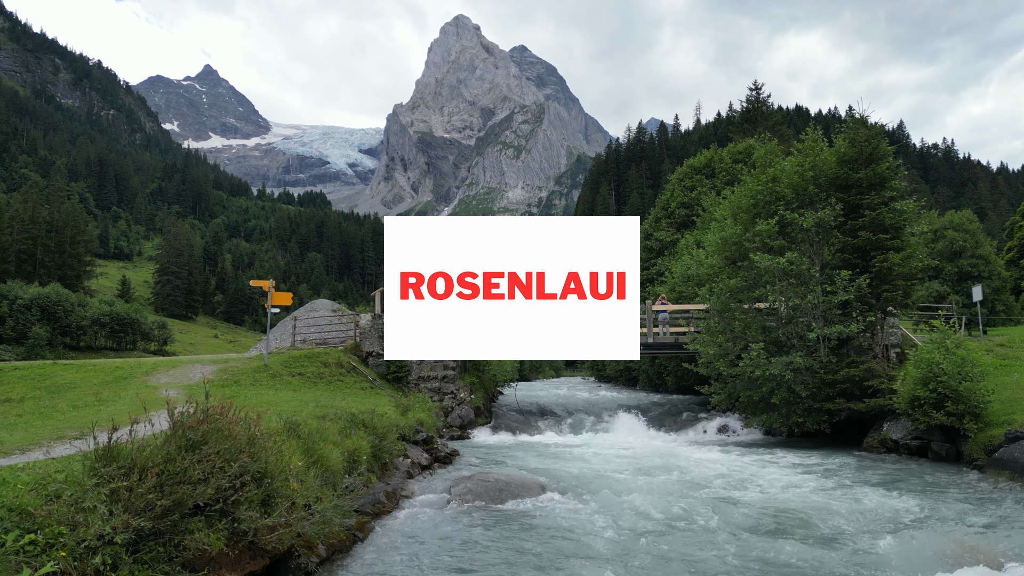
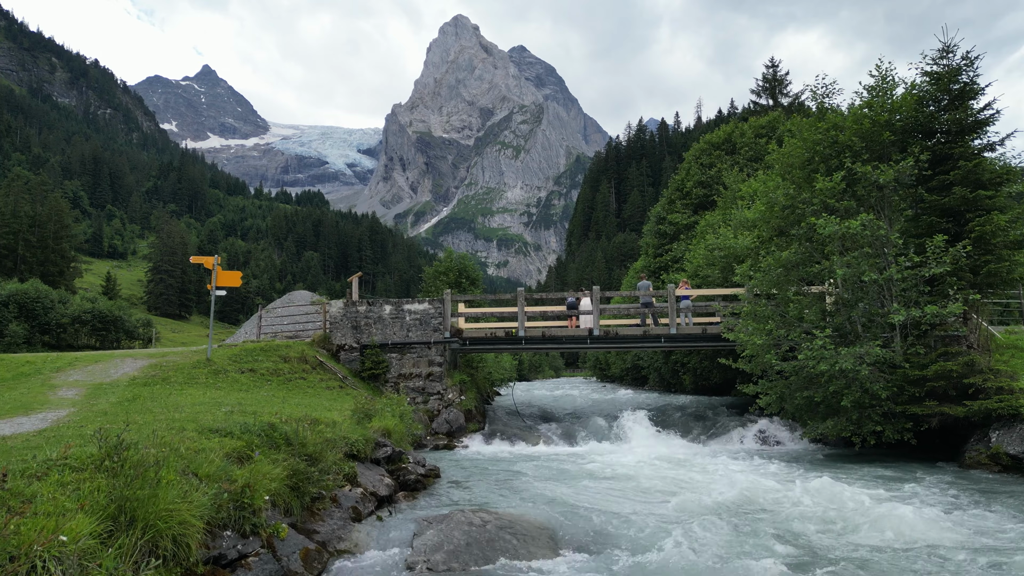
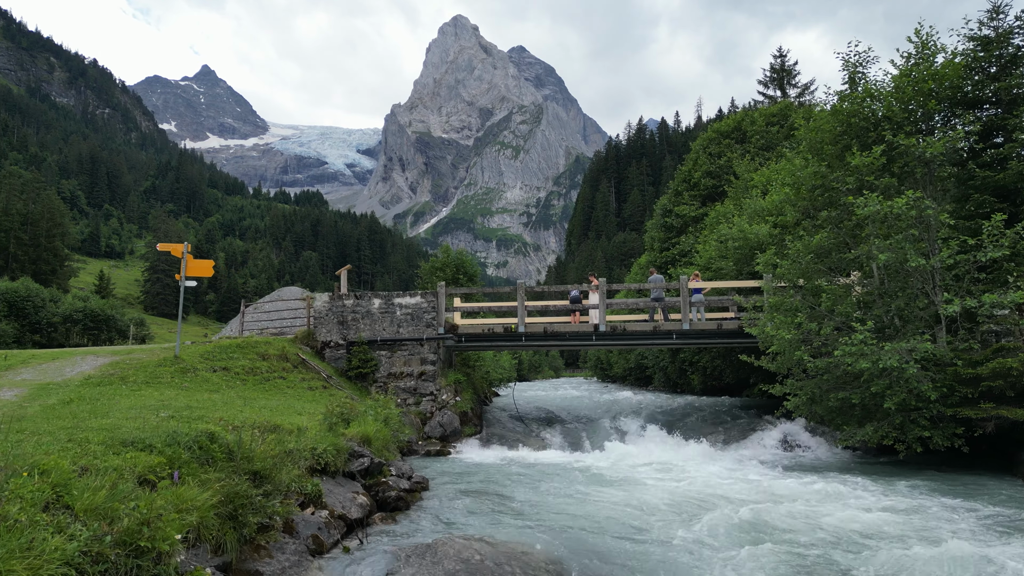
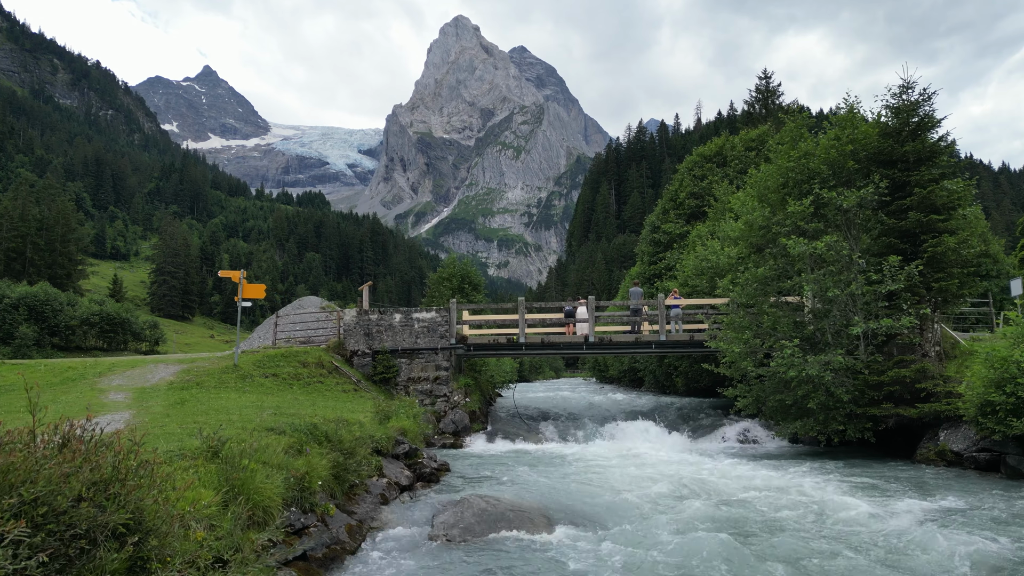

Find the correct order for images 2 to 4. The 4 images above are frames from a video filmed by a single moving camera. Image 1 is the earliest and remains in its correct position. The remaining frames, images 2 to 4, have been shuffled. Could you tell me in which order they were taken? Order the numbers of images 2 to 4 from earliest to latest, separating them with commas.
4, 2, 3
